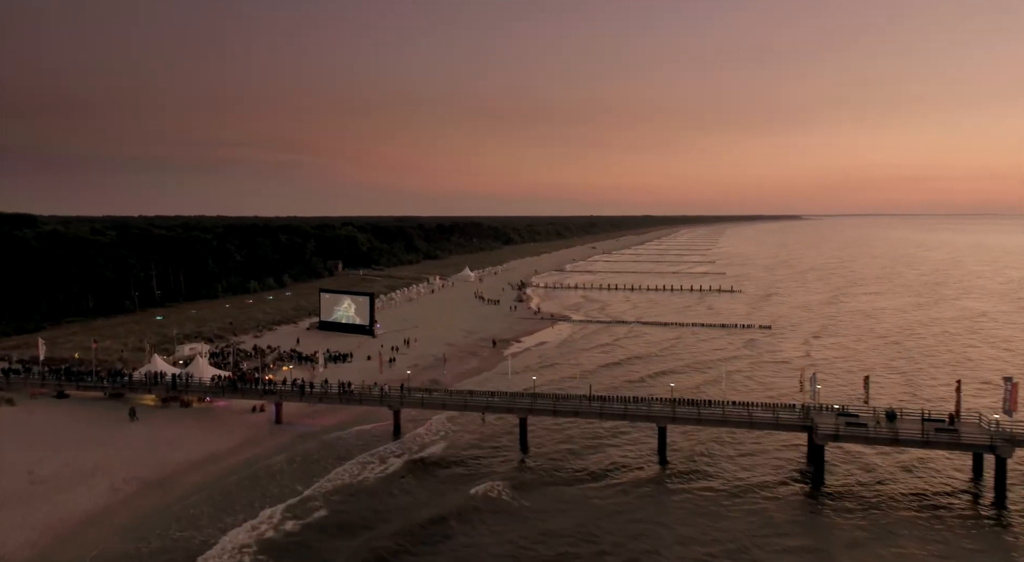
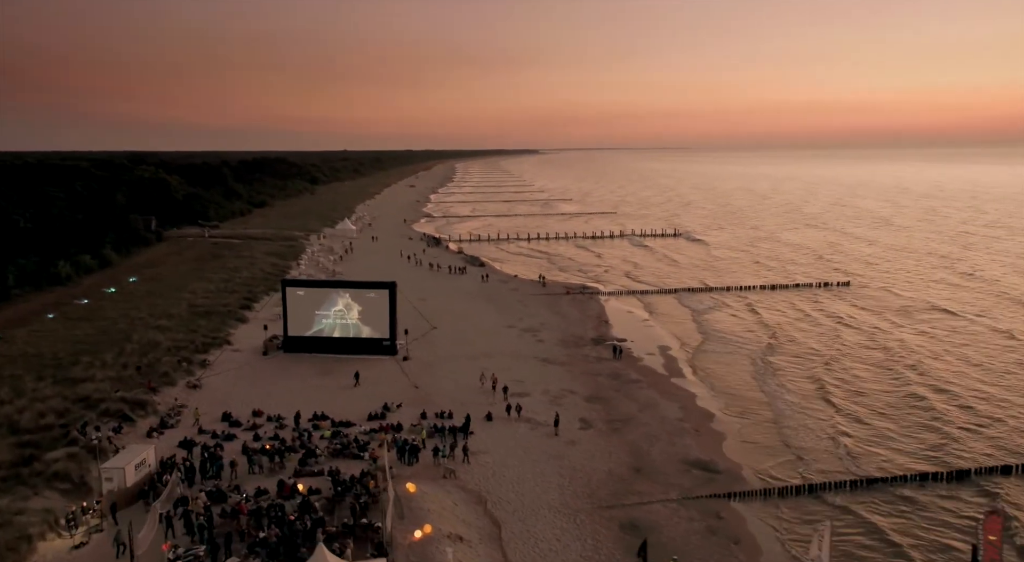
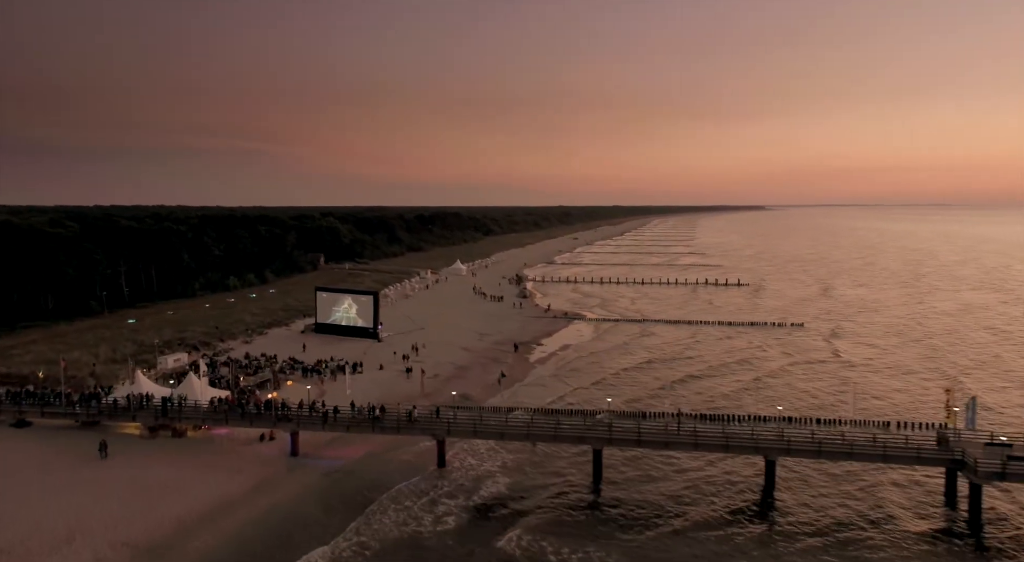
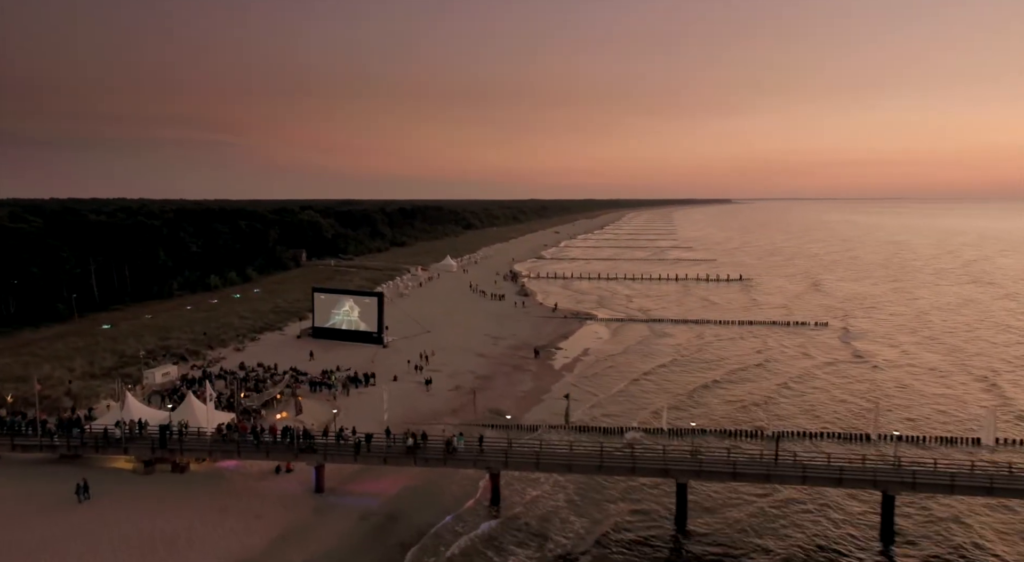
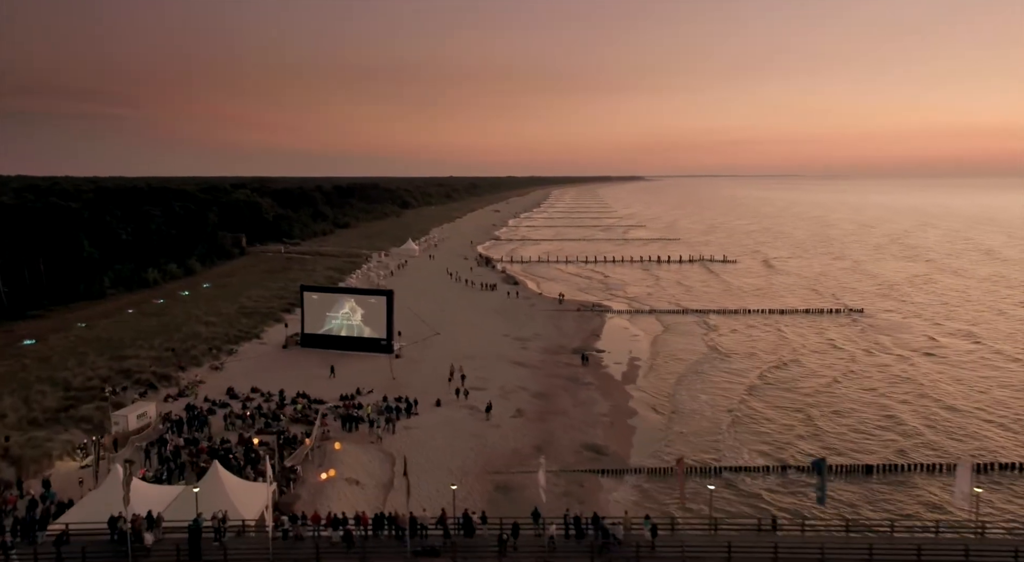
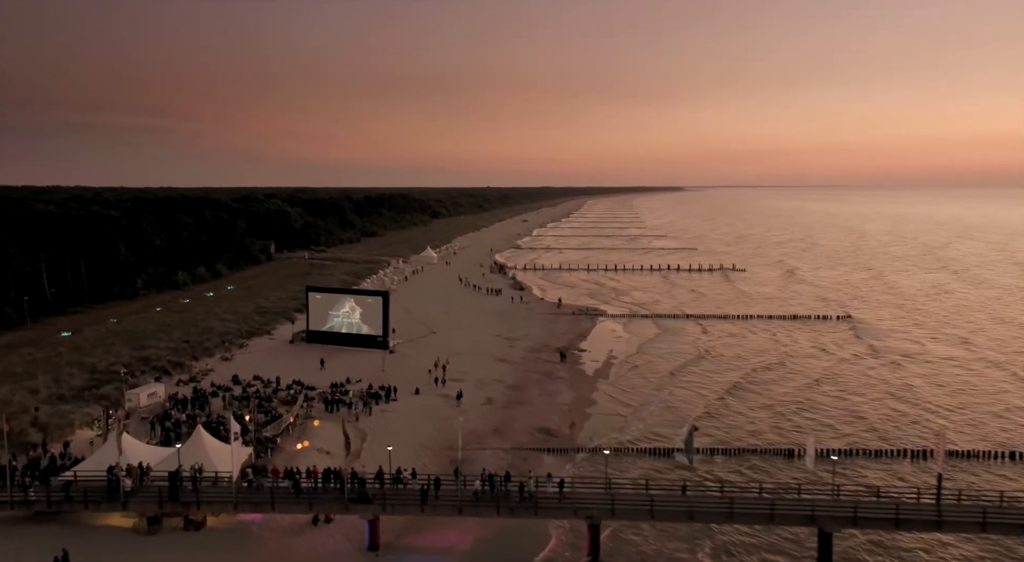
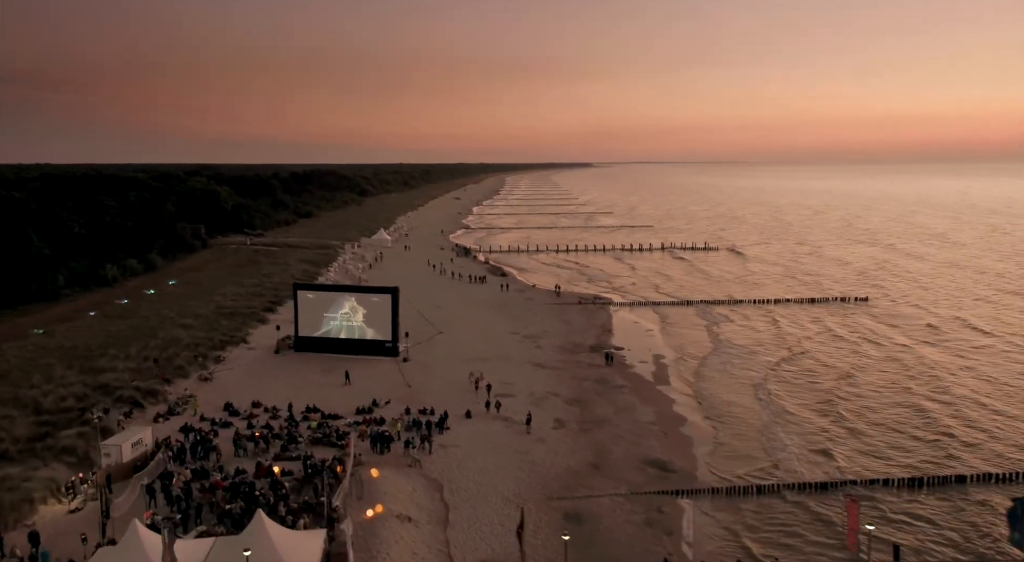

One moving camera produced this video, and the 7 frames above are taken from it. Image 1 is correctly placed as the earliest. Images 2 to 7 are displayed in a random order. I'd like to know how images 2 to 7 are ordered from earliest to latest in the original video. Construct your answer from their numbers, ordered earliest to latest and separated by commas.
3, 4, 6, 5, 7, 2
